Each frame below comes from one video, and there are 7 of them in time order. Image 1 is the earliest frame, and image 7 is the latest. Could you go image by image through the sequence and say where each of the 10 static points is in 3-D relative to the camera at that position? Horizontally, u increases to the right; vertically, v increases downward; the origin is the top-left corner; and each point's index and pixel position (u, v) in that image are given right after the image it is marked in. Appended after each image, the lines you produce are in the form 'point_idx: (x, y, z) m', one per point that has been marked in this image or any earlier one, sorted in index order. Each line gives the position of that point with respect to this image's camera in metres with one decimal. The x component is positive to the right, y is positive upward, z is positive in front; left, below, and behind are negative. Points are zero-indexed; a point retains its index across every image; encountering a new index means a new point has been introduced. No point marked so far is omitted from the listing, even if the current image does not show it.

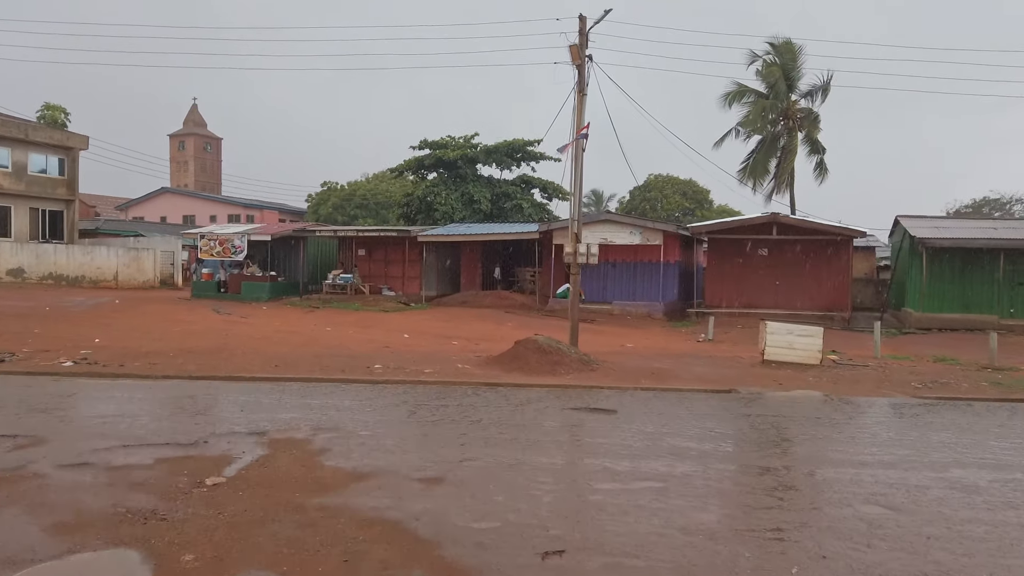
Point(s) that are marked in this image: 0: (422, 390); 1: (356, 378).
0: (-0.9, -1.0, +8.0) m
1: (-1.8, -1.1, +9.1) m
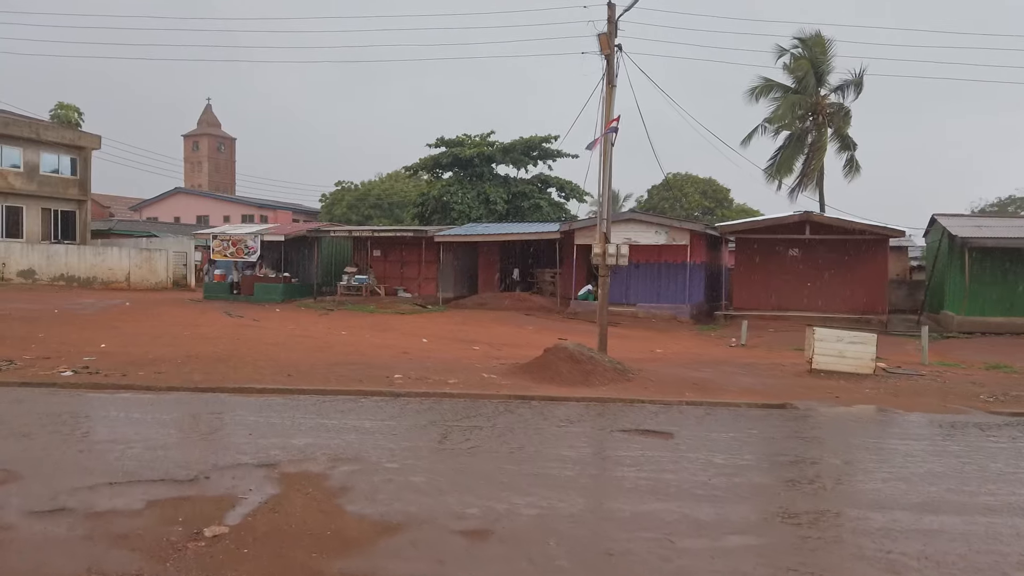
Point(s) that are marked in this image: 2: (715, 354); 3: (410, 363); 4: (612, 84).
0: (-0.6, -1.1, +7.2) m
1: (-1.5, -1.1, +8.4) m
2: (+3.8, -1.2, +14.8) m
3: (-1.5, -1.1, +11.3) m
4: (+1.7, +3.5, +13.4) m
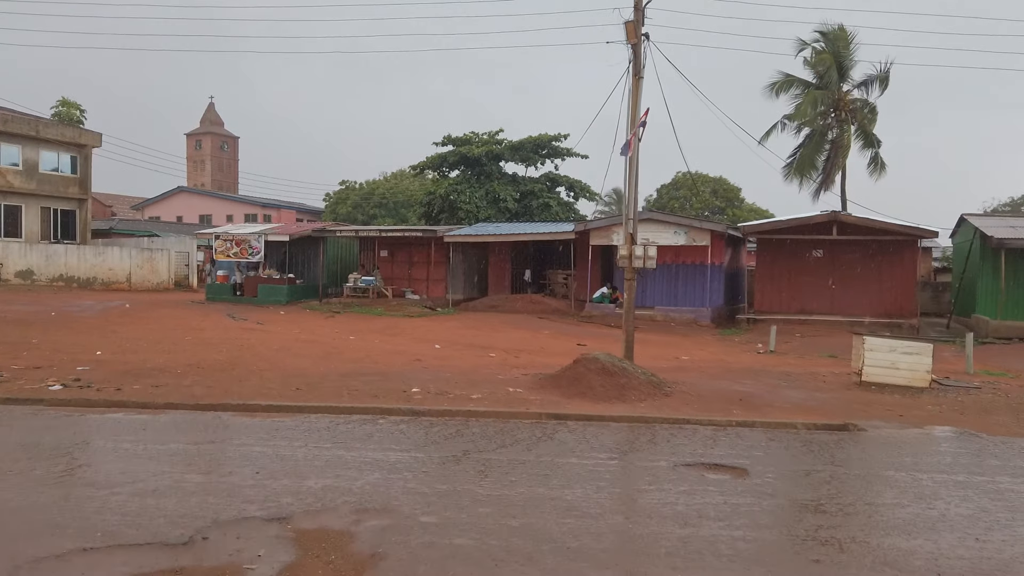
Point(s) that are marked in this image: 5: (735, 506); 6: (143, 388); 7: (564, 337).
0: (-0.3, -1.2, +6.5) m
1: (-1.1, -1.2, +7.7) m
2: (+4.1, -1.3, +14.0) m
3: (-1.1, -1.1, +10.5) m
4: (+2.0, +3.4, +12.6) m
5: (+1.1, -1.1, +4.0) m
6: (-4.1, -1.1, +8.7) m
7: (+1.1, -1.1, +16.9) m
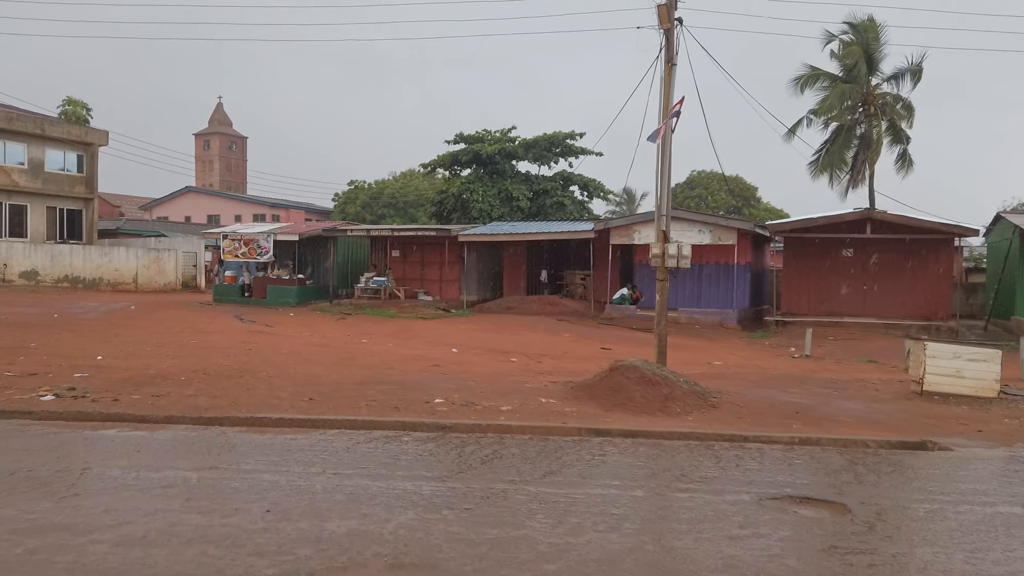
0: (0.0, -1.2, +5.7) m
1: (-0.8, -1.2, +6.9) m
2: (+4.5, -1.3, +13.2) m
3: (-0.8, -1.2, +9.8) m
4: (+2.4, +3.4, +11.8) m
5: (+1.4, -1.1, +3.2) m
6: (-3.8, -1.1, +8.0) m
7: (+1.5, -1.1, +16.1) m
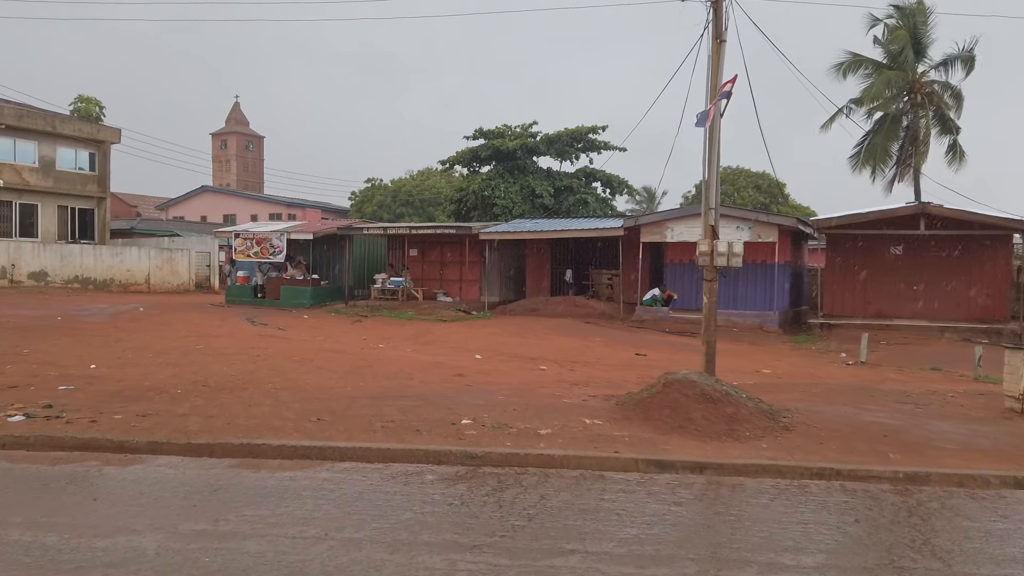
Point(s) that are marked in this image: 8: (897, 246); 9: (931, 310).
0: (+0.3, -1.2, +4.6) m
1: (-0.5, -1.2, +5.8) m
2: (+5.0, -1.3, +12.0) m
3: (-0.4, -1.2, +8.6) m
4: (+2.8, +3.4, +10.6) m
5: (+1.7, -1.1, +2.1) m
6: (-3.4, -1.2, +7.0) m
7: (+2.1, -1.1, +15.0) m
8: (+9.0, +1.0, +18.4) m
9: (+9.7, -0.5, +18.3) m
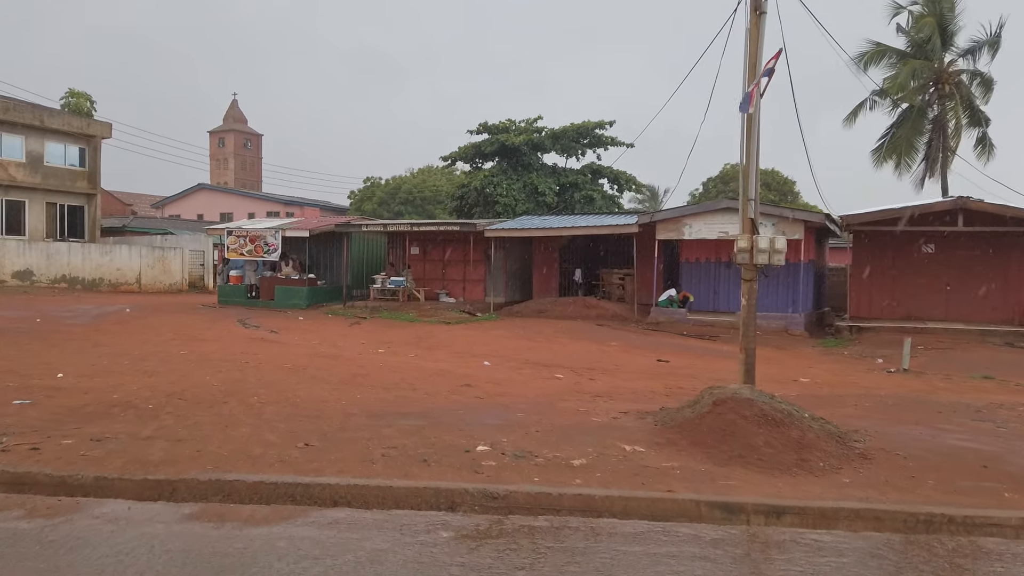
0: (+0.5, -1.2, +3.5) m
1: (-0.3, -1.2, +4.7) m
2: (+5.1, -1.4, +10.8) m
3: (-0.2, -1.2, +7.5) m
4: (+3.0, +3.3, +9.5) m
5: (+1.8, -1.2, +1.0) m
6: (-3.3, -1.2, +5.9) m
7: (+2.2, -1.1, +13.9) m
8: (+9.2, +1.0, +17.3) m
9: (+9.9, -0.5, +17.2) m
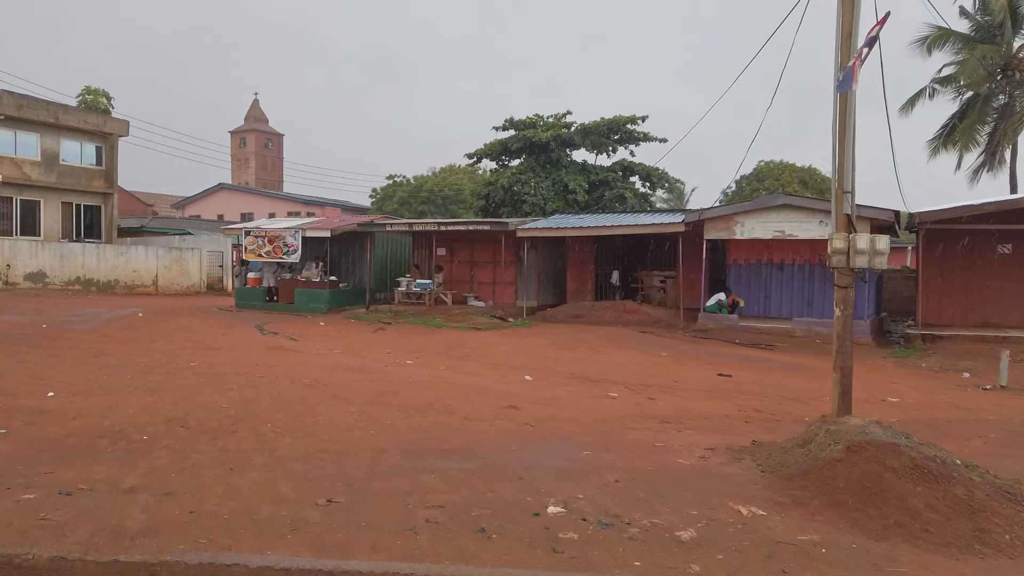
0: (+0.9, -1.3, +2.1) m
1: (+0.1, -1.3, +3.4) m
2: (+5.7, -1.4, +9.4) m
3: (+0.3, -1.3, +6.2) m
4: (+3.6, +3.3, +8.1) m
5: (+2.2, -1.2, -0.4) m
6: (-2.8, -1.2, +4.6) m
7: (+2.9, -1.2, +12.5) m
8: (+9.9, +0.9, +15.7) m
9: (+10.6, -0.6, +15.6) m
